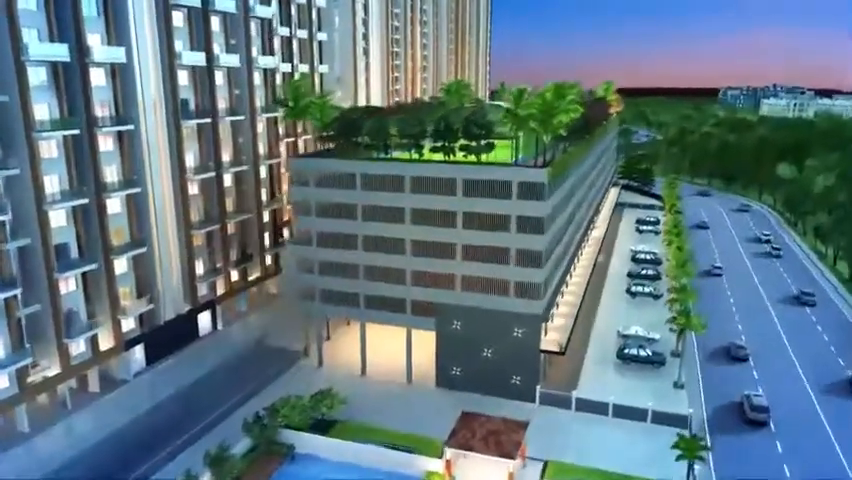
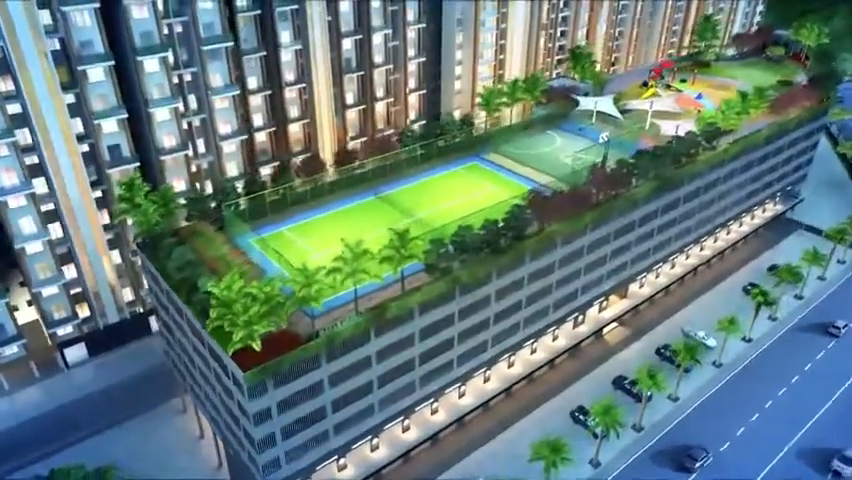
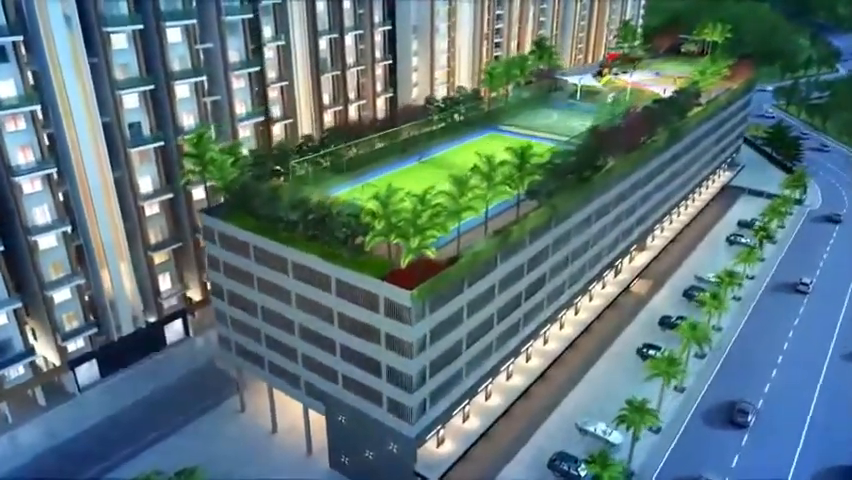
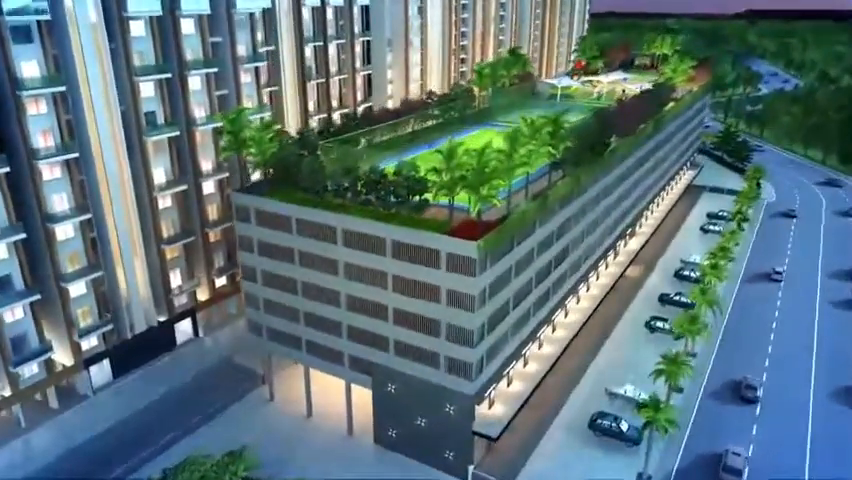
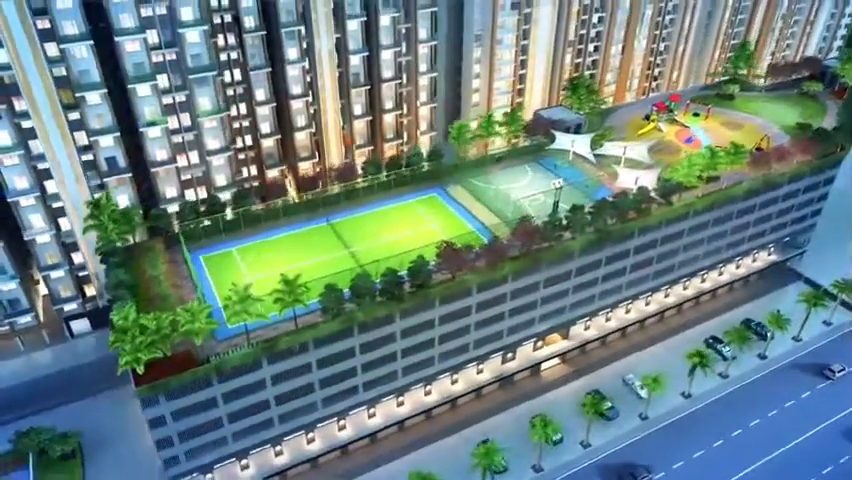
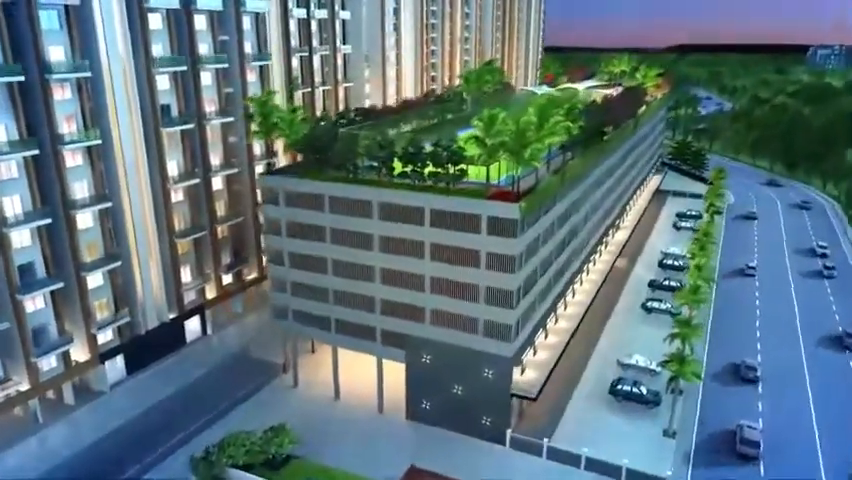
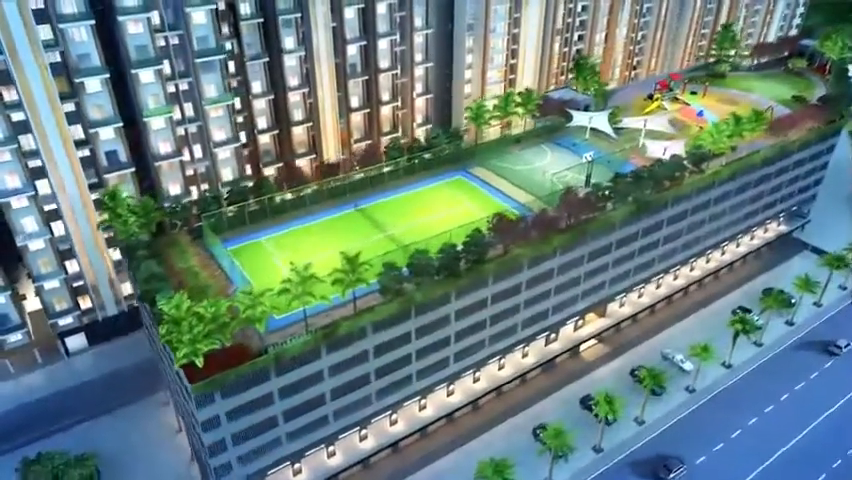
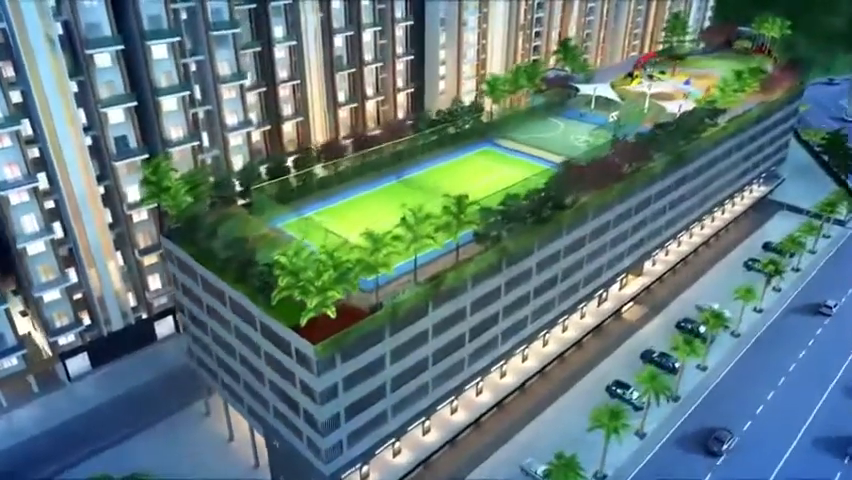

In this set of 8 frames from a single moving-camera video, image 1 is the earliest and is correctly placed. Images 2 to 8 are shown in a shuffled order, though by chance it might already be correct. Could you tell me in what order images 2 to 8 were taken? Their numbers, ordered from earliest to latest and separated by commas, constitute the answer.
6, 4, 3, 8, 2, 7, 5
